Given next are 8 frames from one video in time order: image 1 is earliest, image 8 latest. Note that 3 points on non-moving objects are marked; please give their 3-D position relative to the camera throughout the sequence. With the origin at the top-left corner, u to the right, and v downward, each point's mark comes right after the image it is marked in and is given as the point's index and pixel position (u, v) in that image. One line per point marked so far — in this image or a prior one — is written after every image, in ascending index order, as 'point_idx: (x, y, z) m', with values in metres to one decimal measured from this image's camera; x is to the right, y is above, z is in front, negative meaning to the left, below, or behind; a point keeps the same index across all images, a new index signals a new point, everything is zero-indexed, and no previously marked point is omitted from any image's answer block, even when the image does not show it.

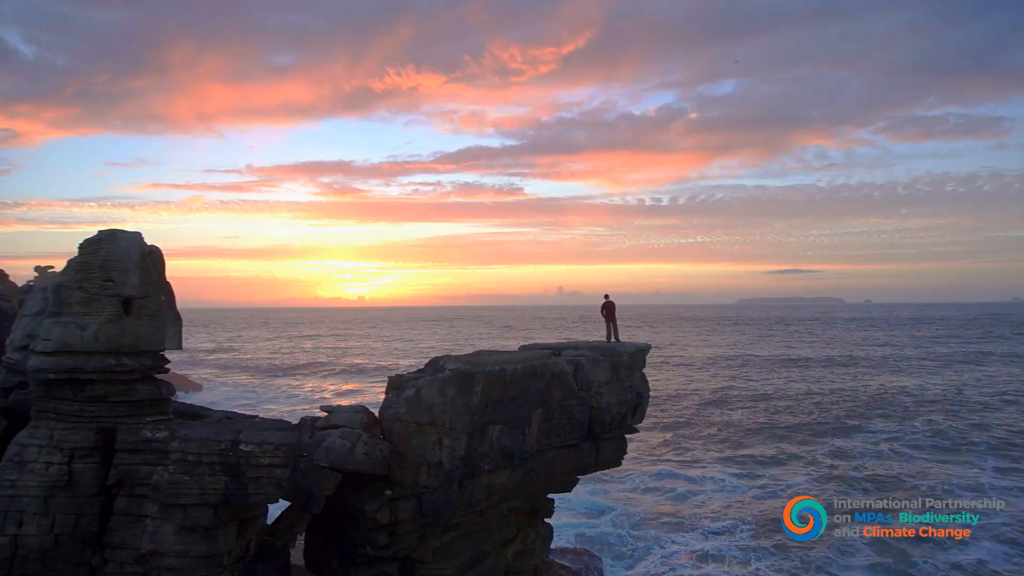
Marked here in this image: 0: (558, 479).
0: (+0.8, -3.1, +11.7) m
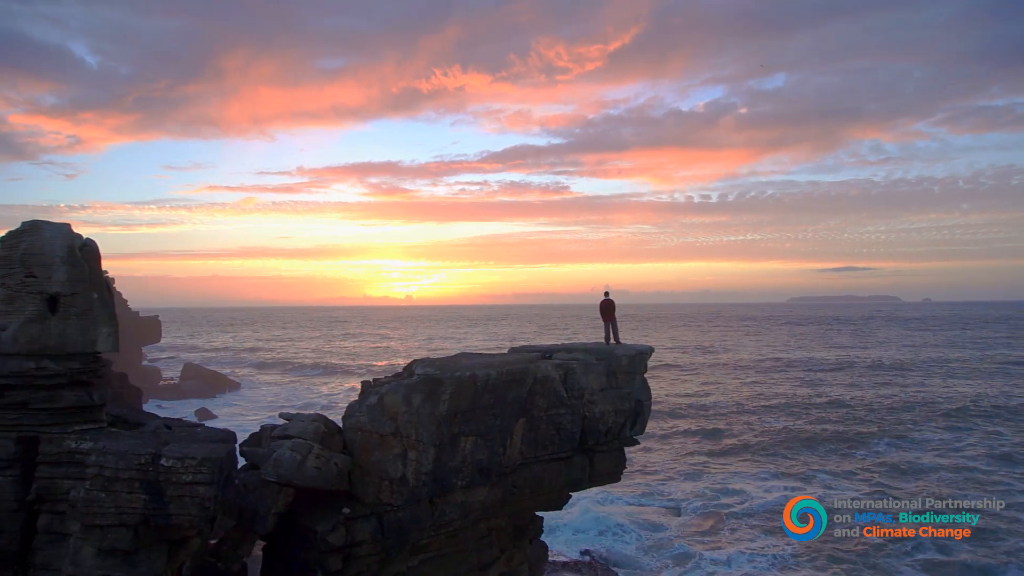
0: (+0.5, -3.1, +10.5) m
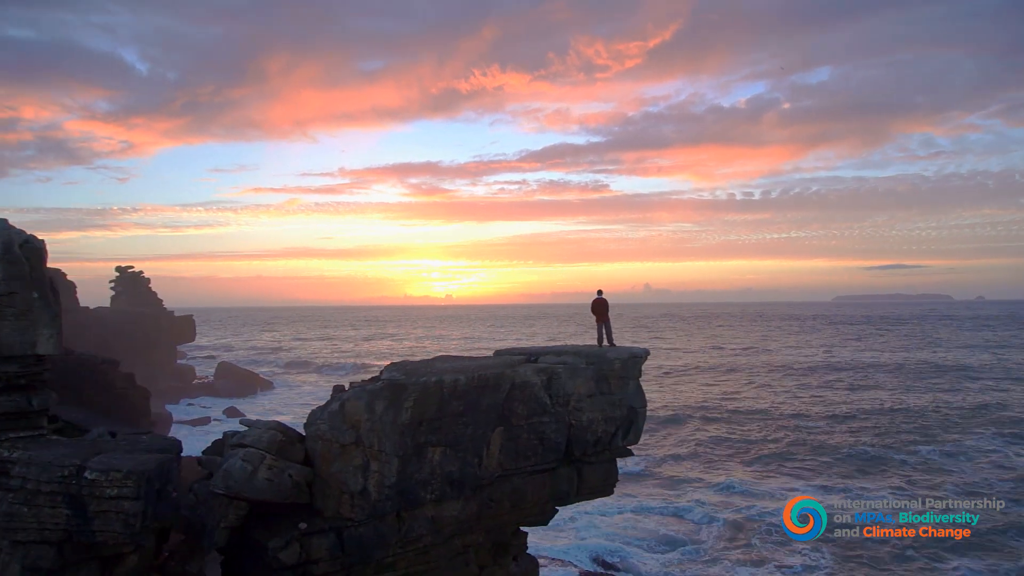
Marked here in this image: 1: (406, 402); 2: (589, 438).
0: (+0.3, -3.0, +9.8) m
1: (-1.3, -1.3, +8.4) m
2: (+1.1, -2.1, +9.9) m
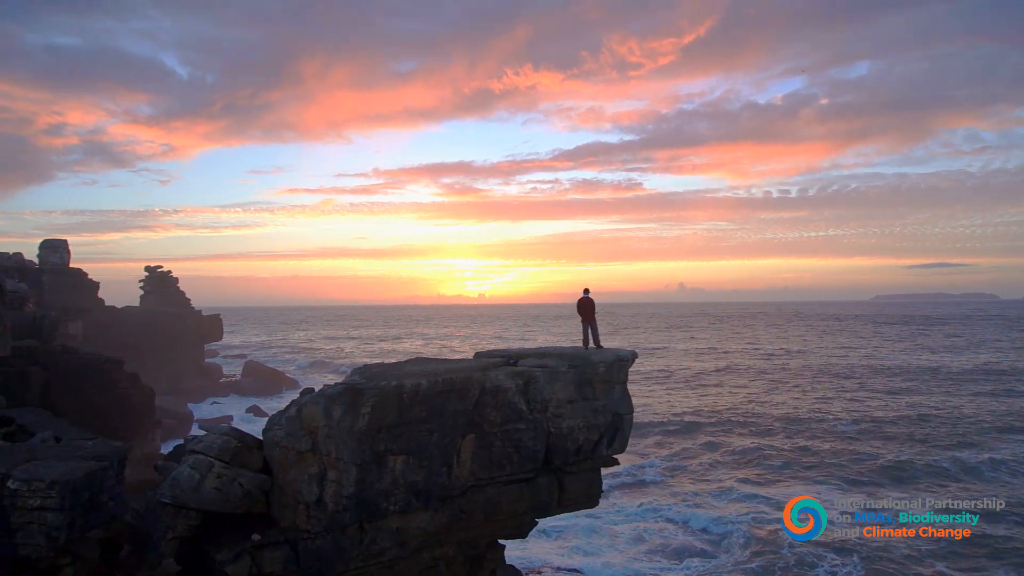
0: (-0.1, -3.0, +9.2) m
1: (-1.6, -1.3, +7.9) m
2: (+0.7, -2.0, +9.3) m
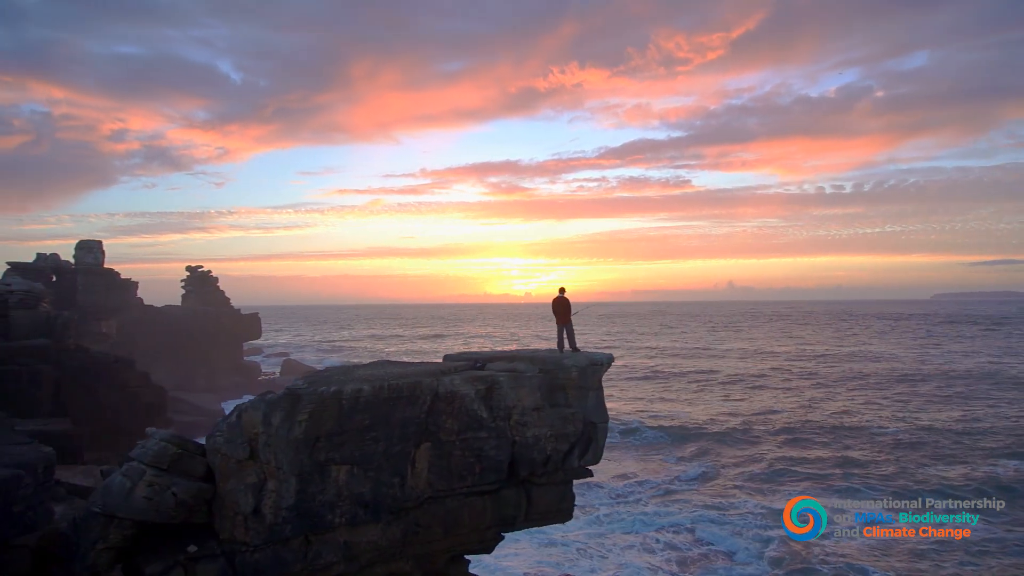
0: (-0.5, -3.0, +8.7) m
1: (-2.2, -1.3, +7.4) m
2: (+0.3, -2.0, +8.7) m
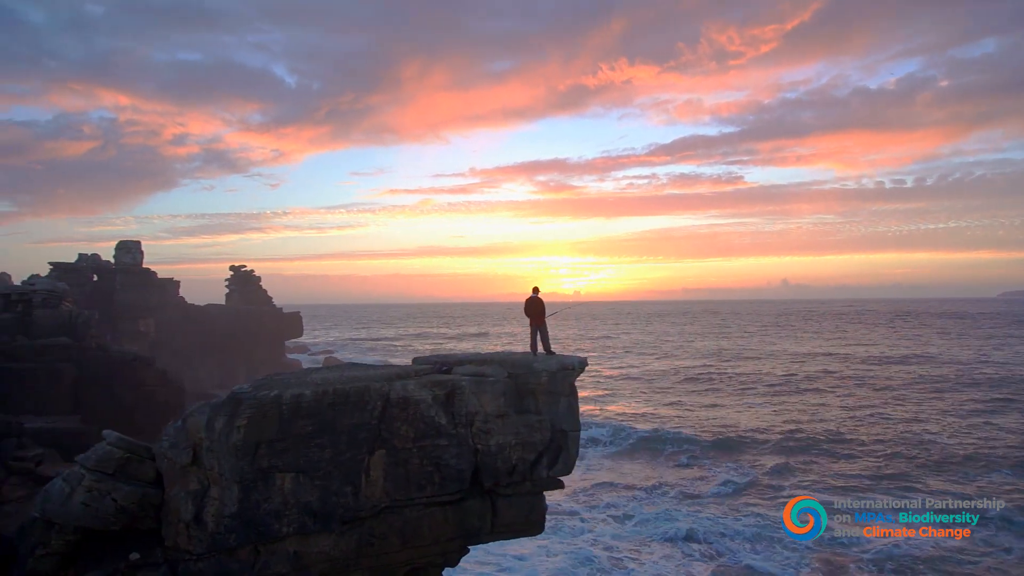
0: (-0.9, -3.0, +8.3) m
1: (-2.7, -1.3, +7.1) m
2: (-0.1, -2.0, +8.2) m
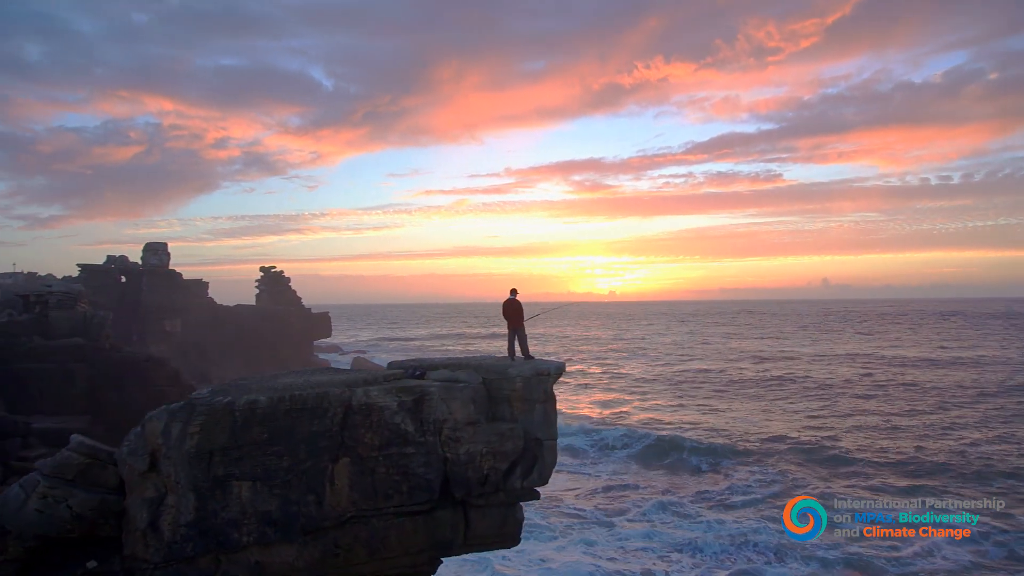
0: (-1.2, -3.0, +8.0) m
1: (-3.0, -1.3, +7.0) m
2: (-0.5, -2.1, +7.9) m
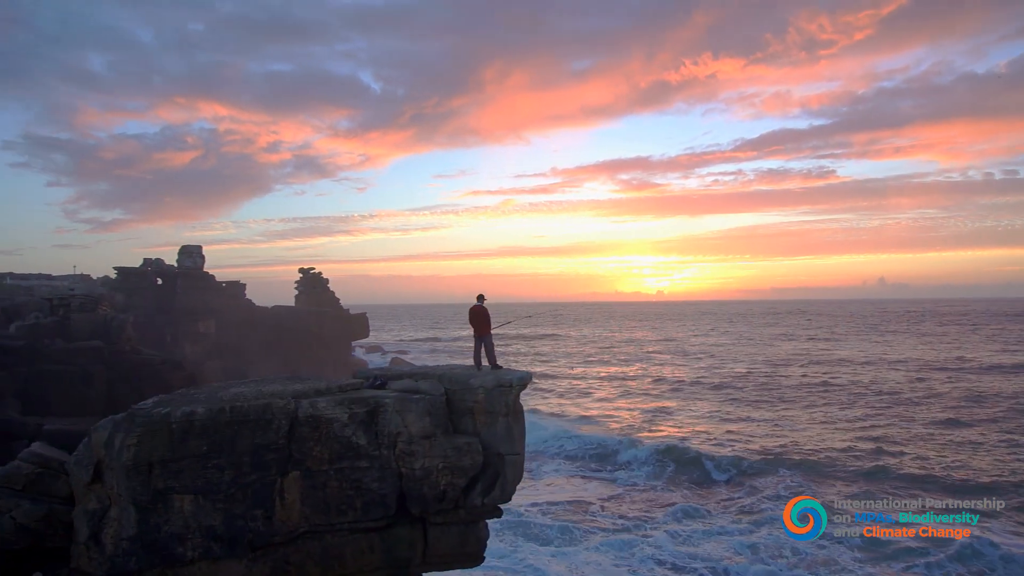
0: (-1.7, -3.1, +7.7) m
1: (-3.5, -1.4, +6.8) m
2: (-0.9, -2.1, +7.5) m
